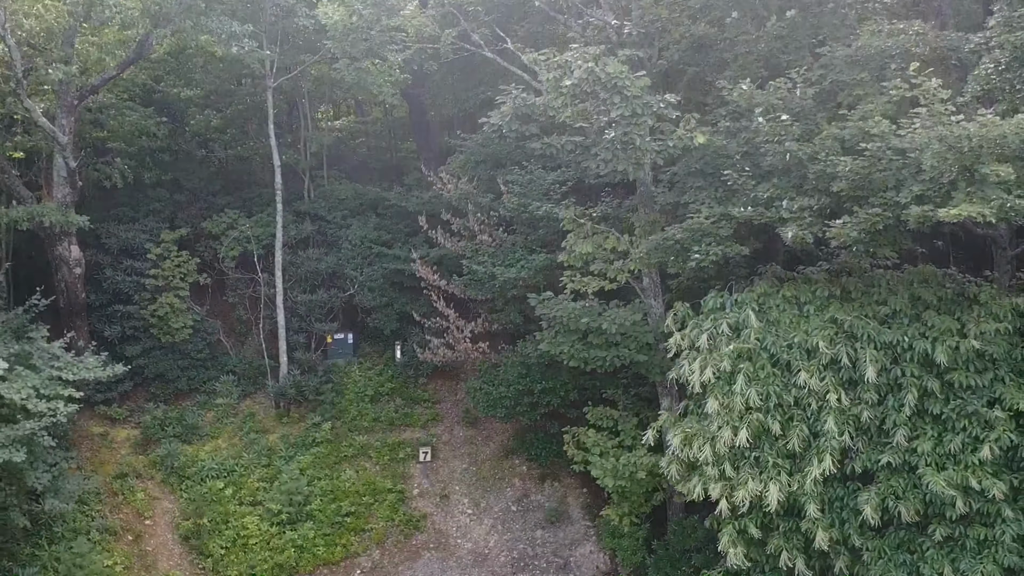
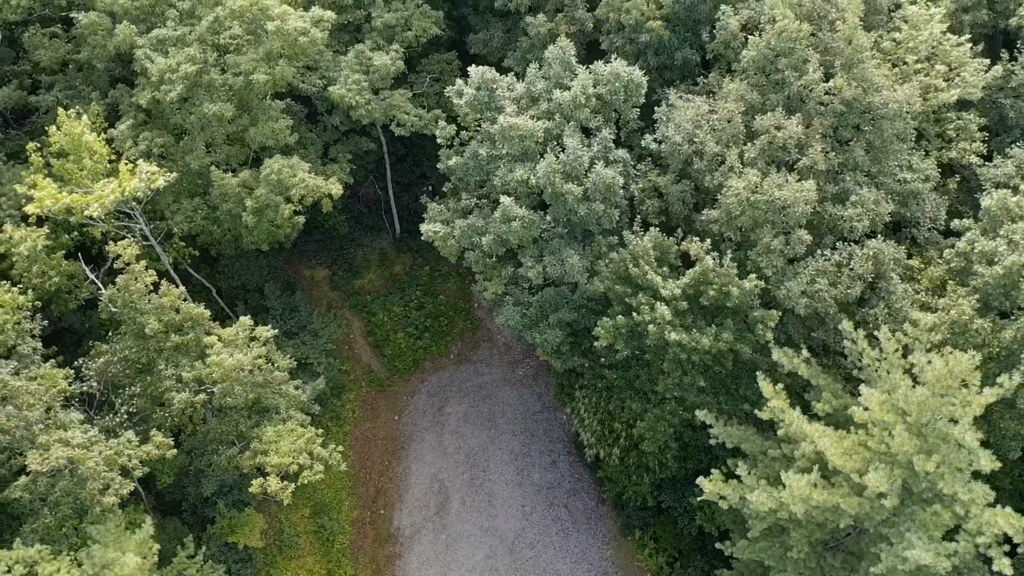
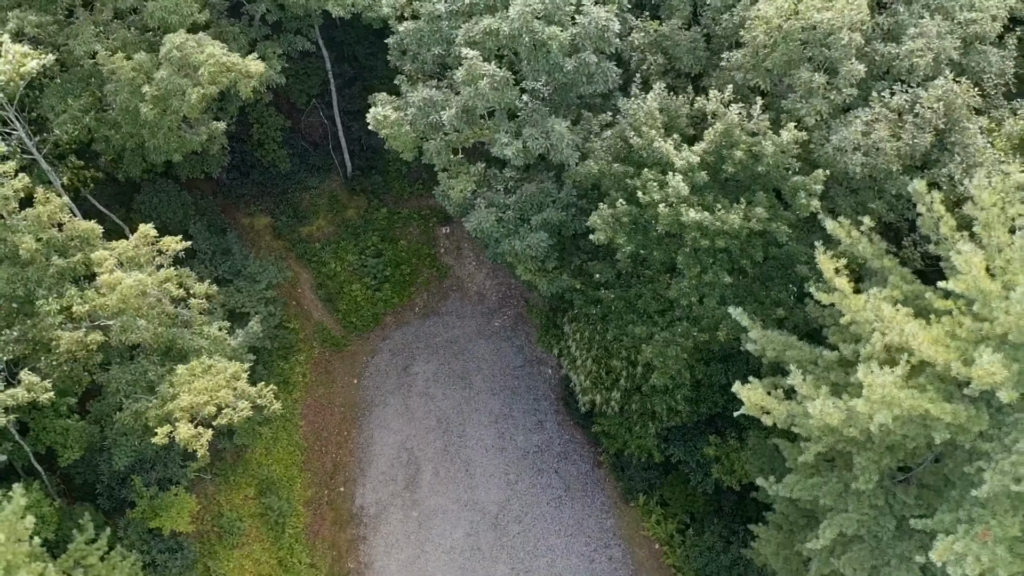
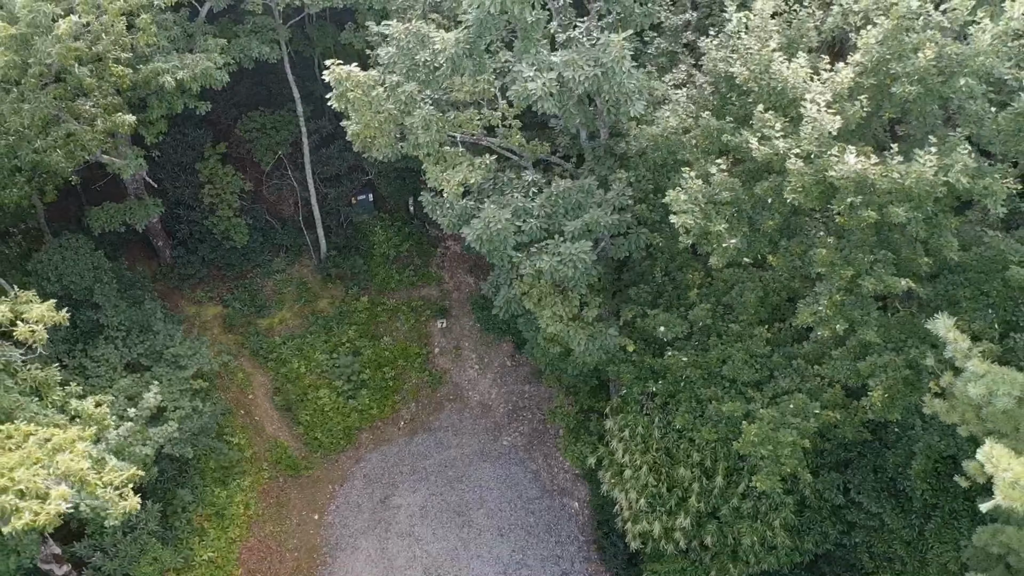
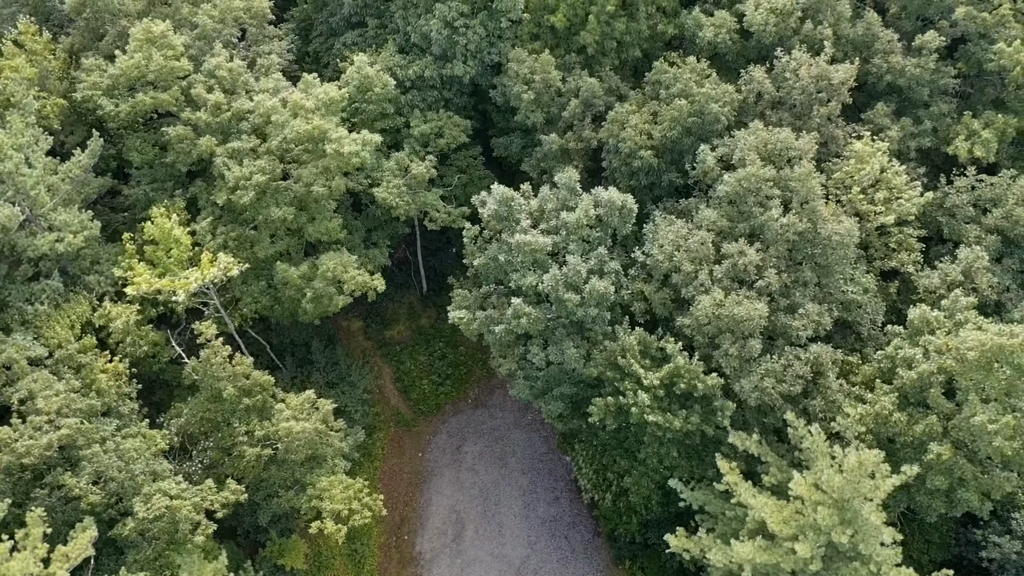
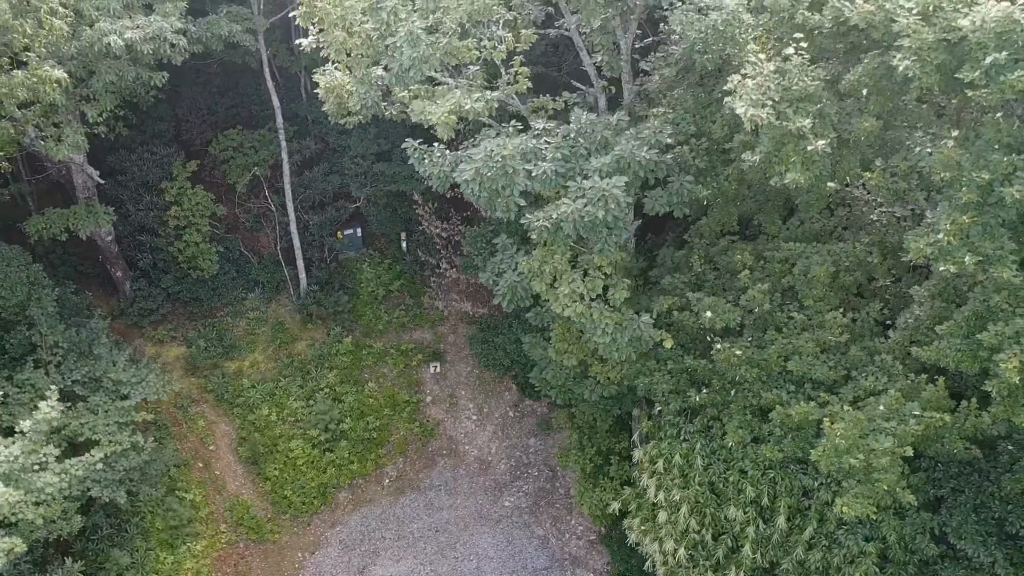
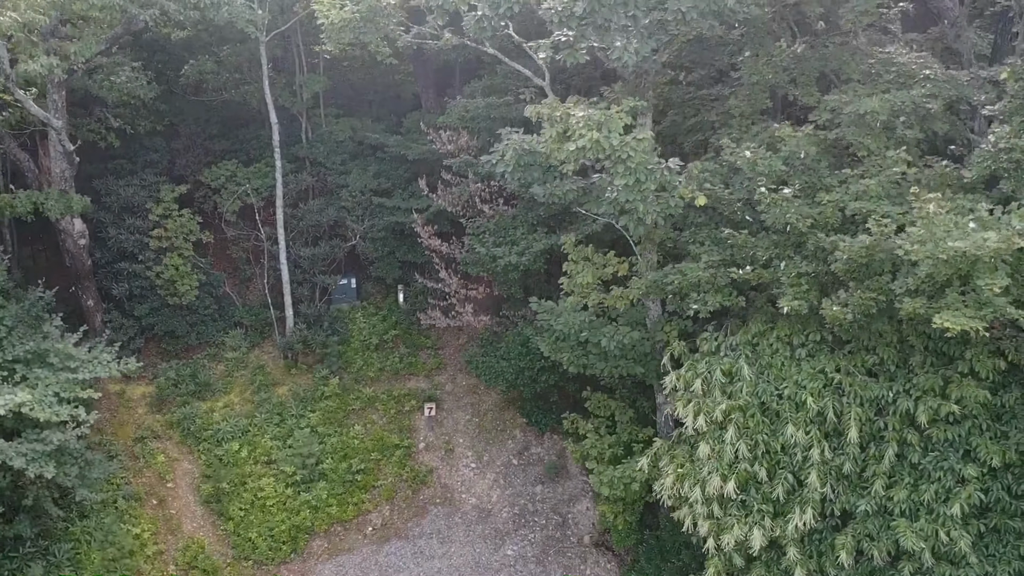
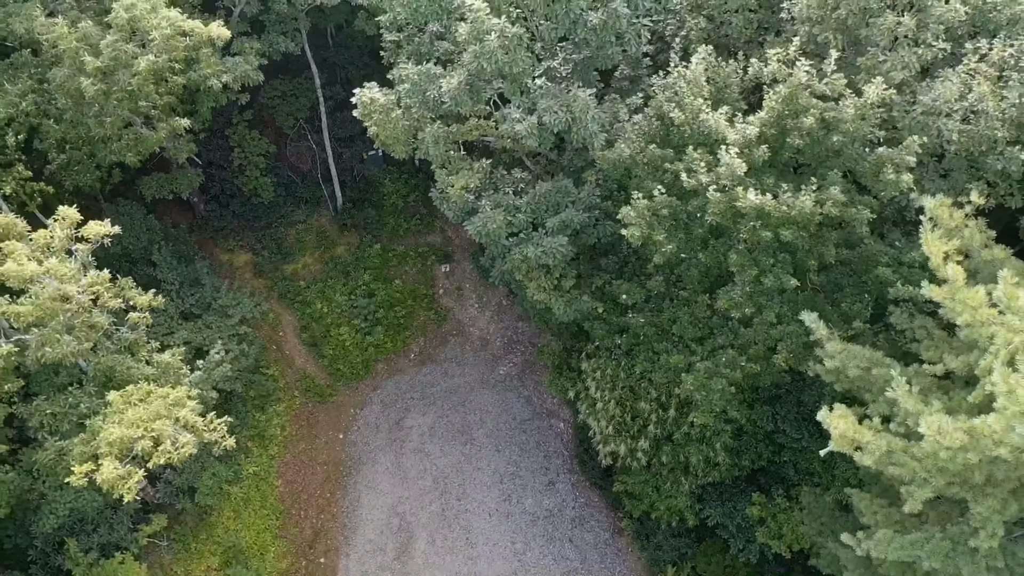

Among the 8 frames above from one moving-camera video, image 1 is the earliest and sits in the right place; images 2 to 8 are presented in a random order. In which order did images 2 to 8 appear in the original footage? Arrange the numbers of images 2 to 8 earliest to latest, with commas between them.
7, 6, 4, 8, 3, 2, 5
